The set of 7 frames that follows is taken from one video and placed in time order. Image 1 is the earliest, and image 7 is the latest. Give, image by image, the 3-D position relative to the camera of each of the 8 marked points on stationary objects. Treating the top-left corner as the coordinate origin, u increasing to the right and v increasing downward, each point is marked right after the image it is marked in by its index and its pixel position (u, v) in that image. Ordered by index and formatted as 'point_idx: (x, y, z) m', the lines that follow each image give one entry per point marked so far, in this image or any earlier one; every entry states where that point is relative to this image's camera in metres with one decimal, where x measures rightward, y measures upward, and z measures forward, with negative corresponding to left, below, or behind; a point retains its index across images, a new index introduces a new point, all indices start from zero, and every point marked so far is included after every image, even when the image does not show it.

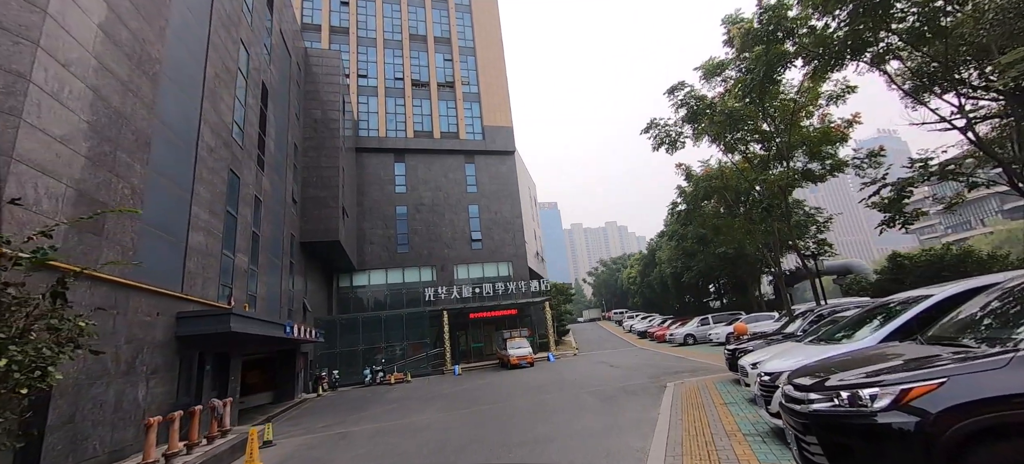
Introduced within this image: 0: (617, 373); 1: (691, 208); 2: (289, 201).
0: (+3.9, -5.3, +14.0) m
1: (+8.2, +1.1, +17.3) m
2: (-11.1, +1.5, +18.7) m
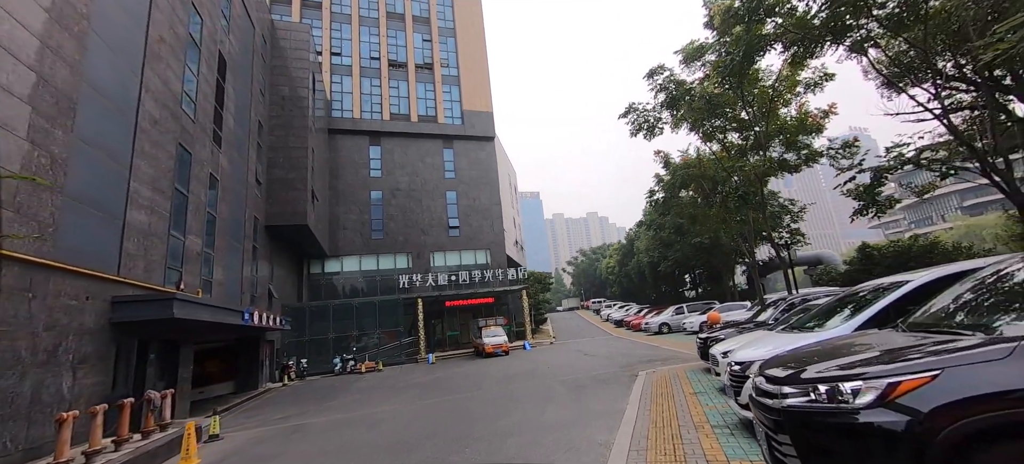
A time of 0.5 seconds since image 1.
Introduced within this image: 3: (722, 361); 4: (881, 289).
0: (+2.8, -4.8, +13.8) m
1: (+7.1, +1.6, +17.2) m
2: (-12.2, +2.4, +17.6) m
3: (+3.5, -2.1, +6.2) m
4: (+5.1, -0.9, +5.3) m
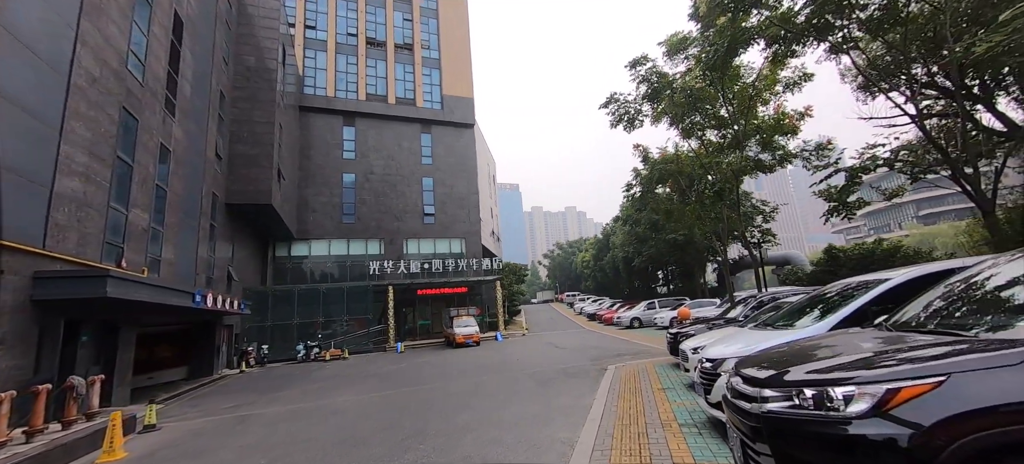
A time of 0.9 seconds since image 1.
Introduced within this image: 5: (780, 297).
0: (+1.7, -4.5, +13.7) m
1: (+6.1, +1.8, +17.2) m
2: (-13.2, +3.4, +16.5) m
3: (+2.9, -2.0, +6.1) m
4: (+4.7, -0.8, +5.2) m
5: (+6.4, -1.5, +9.0) m
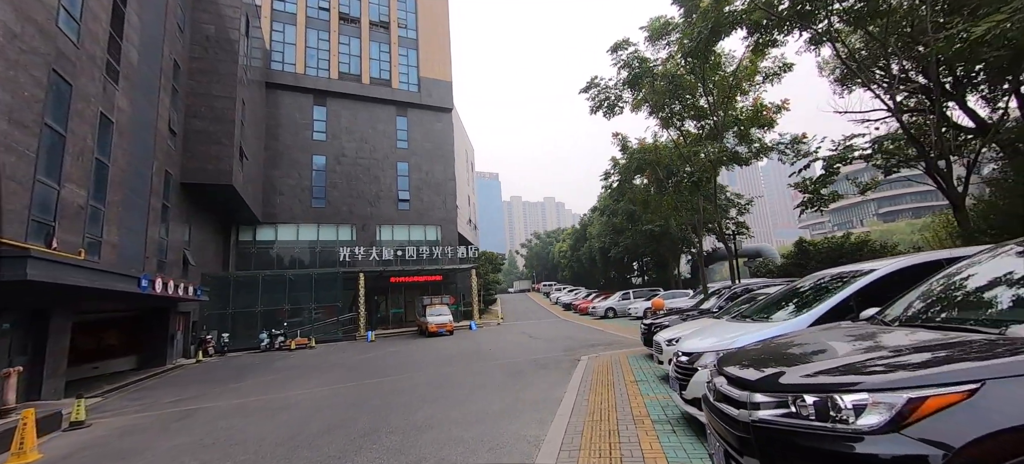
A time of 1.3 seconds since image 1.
0: (+0.8, -4.1, +13.5) m
1: (+5.0, +2.2, +17.0) m
2: (-14.1, +4.1, +15.2) m
3: (+2.4, -1.8, +5.9) m
4: (+4.2, -0.7, +5.1) m
5: (+5.8, -1.3, +9.0) m
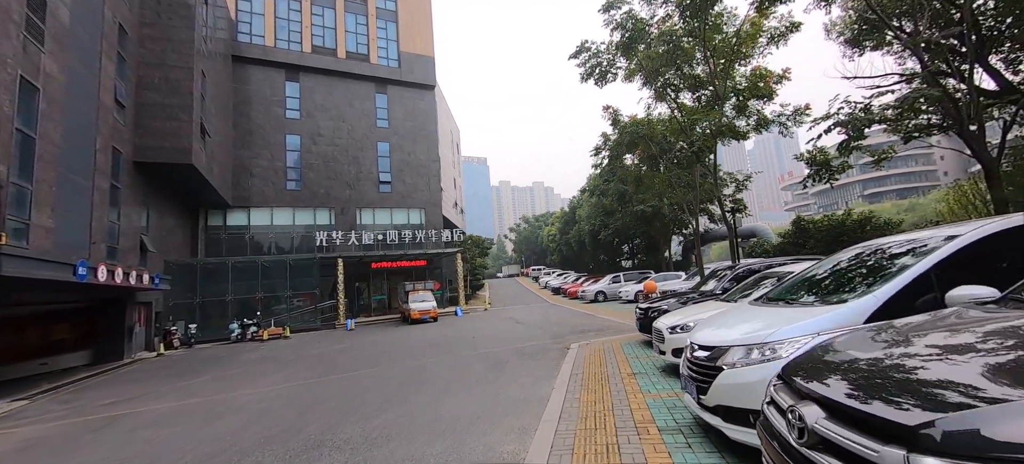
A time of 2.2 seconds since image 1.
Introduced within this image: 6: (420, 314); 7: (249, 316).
0: (+0.3, -3.4, +12.7) m
1: (+4.4, +3.1, +16.1) m
2: (-14.7, +4.8, +13.7) m
3: (+2.1, -1.4, +5.1) m
4: (+3.9, -0.3, +4.3) m
5: (+5.4, -0.8, +8.2) m
6: (-4.7, -4.2, +19.1) m
7: (-14.1, -4.5, +20.0) m
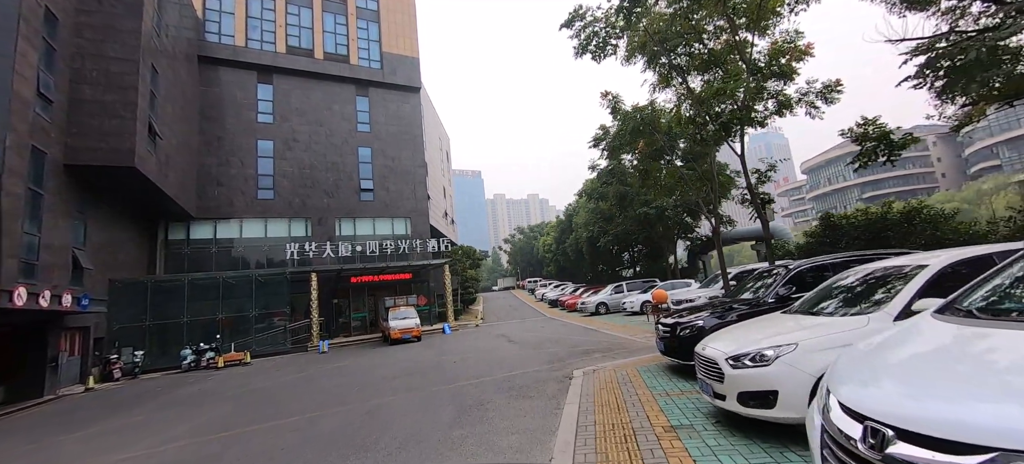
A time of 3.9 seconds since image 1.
0: (0.0, -3.5, +10.7) m
1: (+3.9, +3.0, +14.4) m
2: (-15.2, +4.3, +11.8) m
3: (+1.9, -1.2, +3.2) m
4: (+3.7, 0.0, +2.4) m
5: (+5.1, -0.6, +6.4) m
6: (-5.0, -4.6, +17.0) m
7: (-14.4, -5.1, +17.8) m
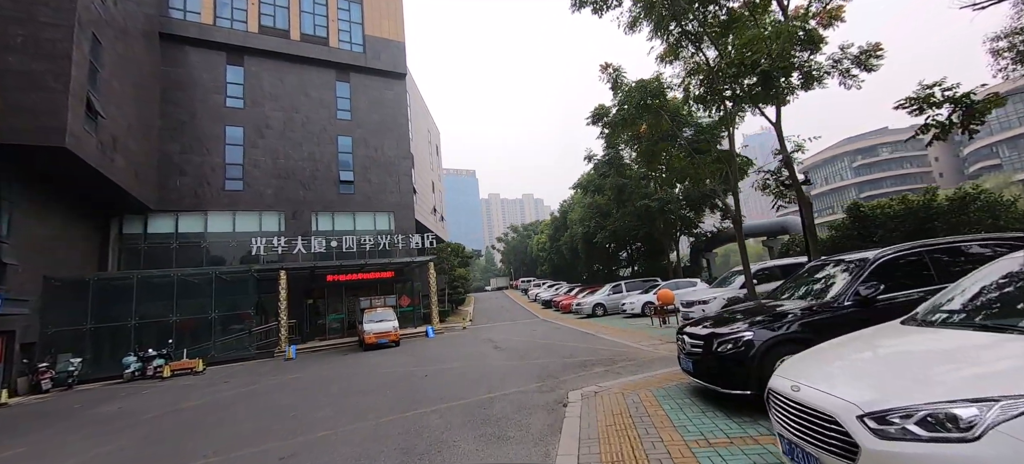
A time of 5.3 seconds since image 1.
0: (-0.4, -3.2, +9.1) m
1: (+3.5, +3.2, +12.8) m
2: (-15.6, +4.7, +9.9) m
3: (+1.6, -0.9, +1.6) m
4: (+3.4, +0.2, +0.9) m
5: (+4.8, -0.4, +4.8) m
6: (-5.5, -4.3, +15.3) m
7: (-14.9, -4.8, +16.0) m
